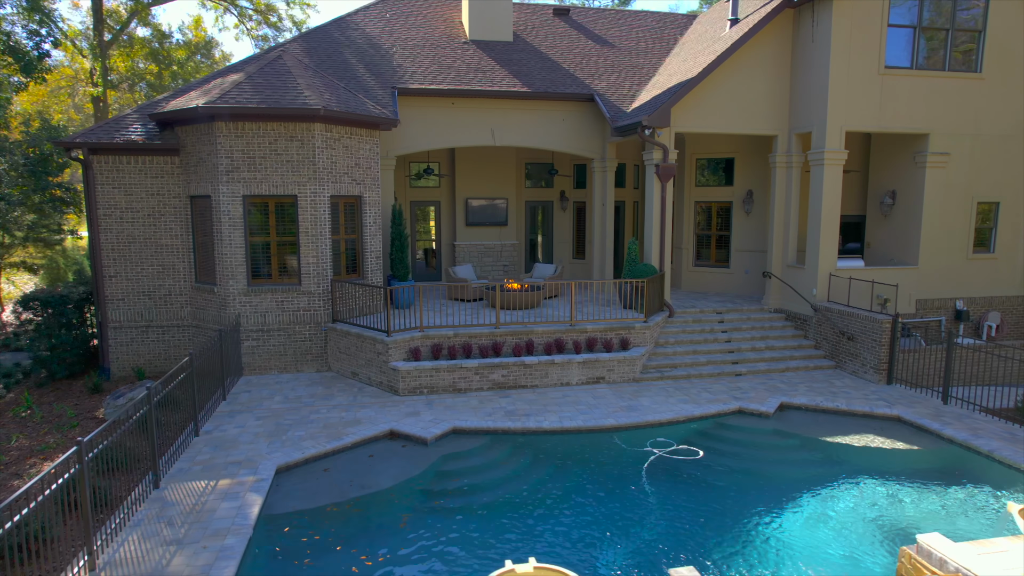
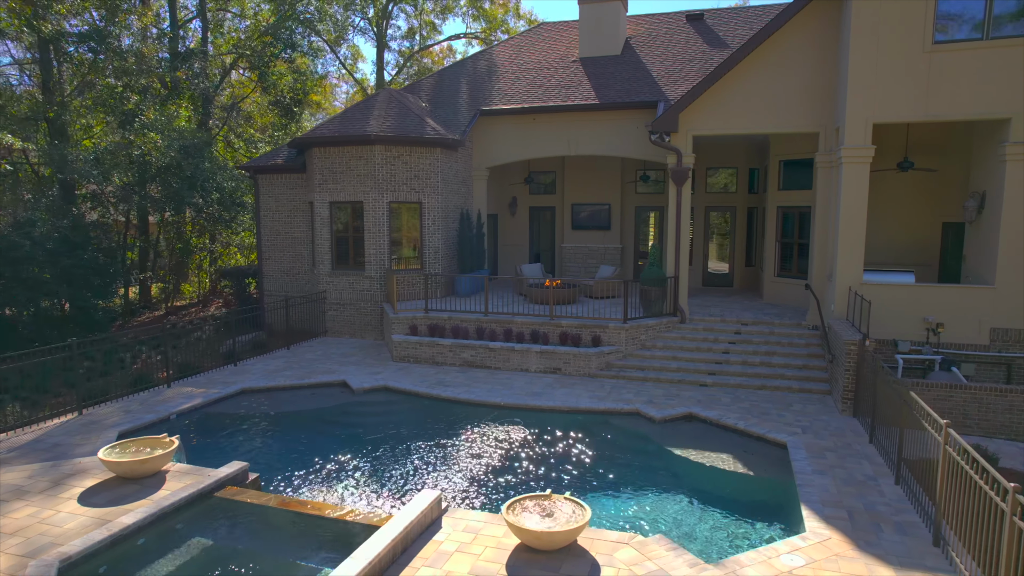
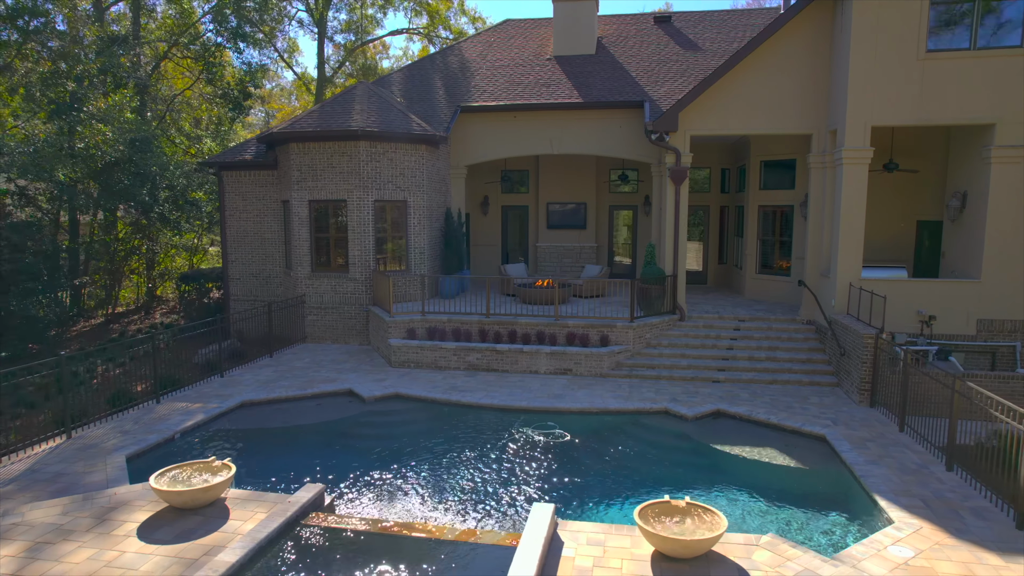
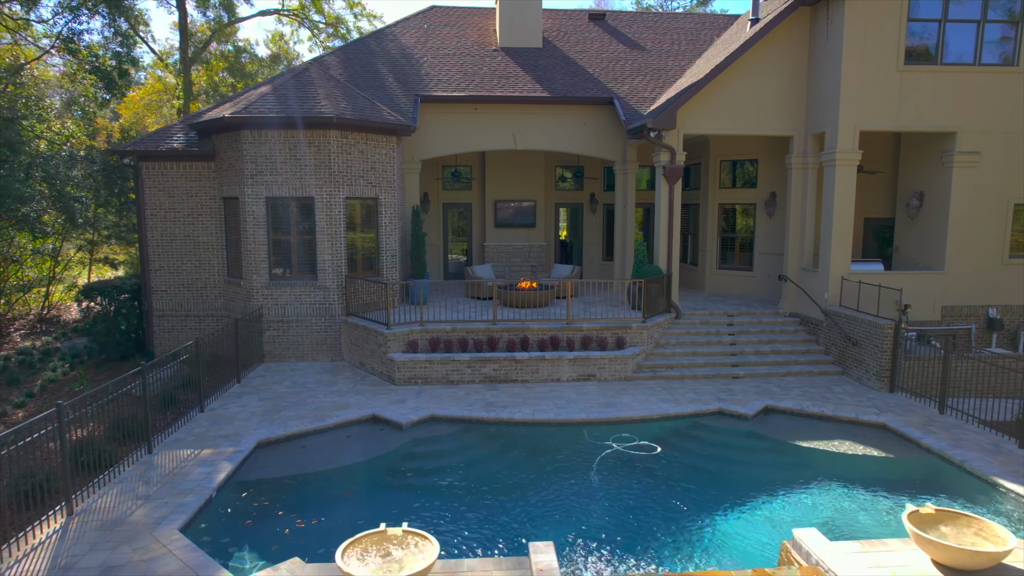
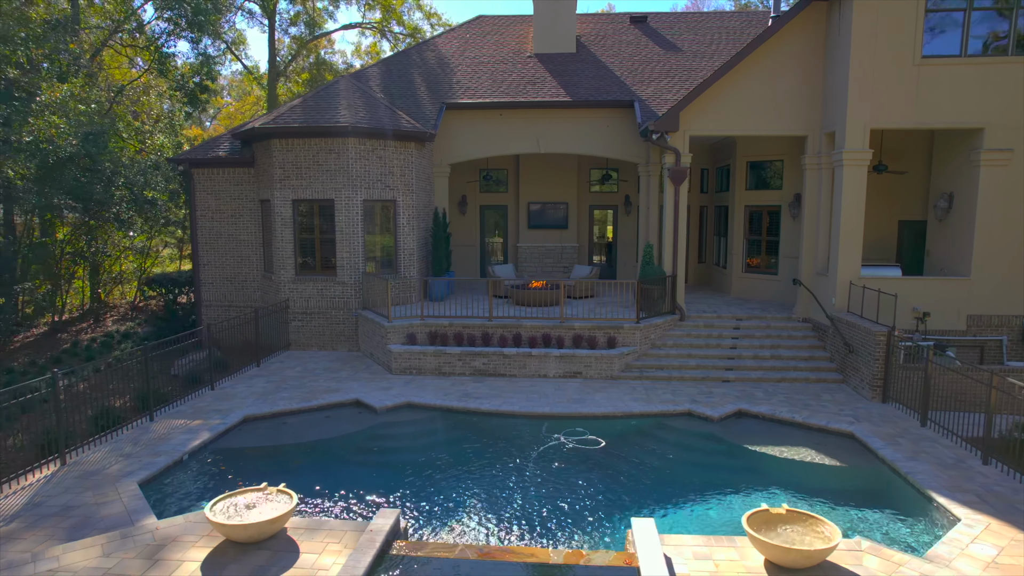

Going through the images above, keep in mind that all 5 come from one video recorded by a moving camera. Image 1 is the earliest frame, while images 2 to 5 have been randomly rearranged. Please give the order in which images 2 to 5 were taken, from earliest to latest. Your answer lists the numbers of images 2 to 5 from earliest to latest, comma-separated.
4, 5, 3, 2
